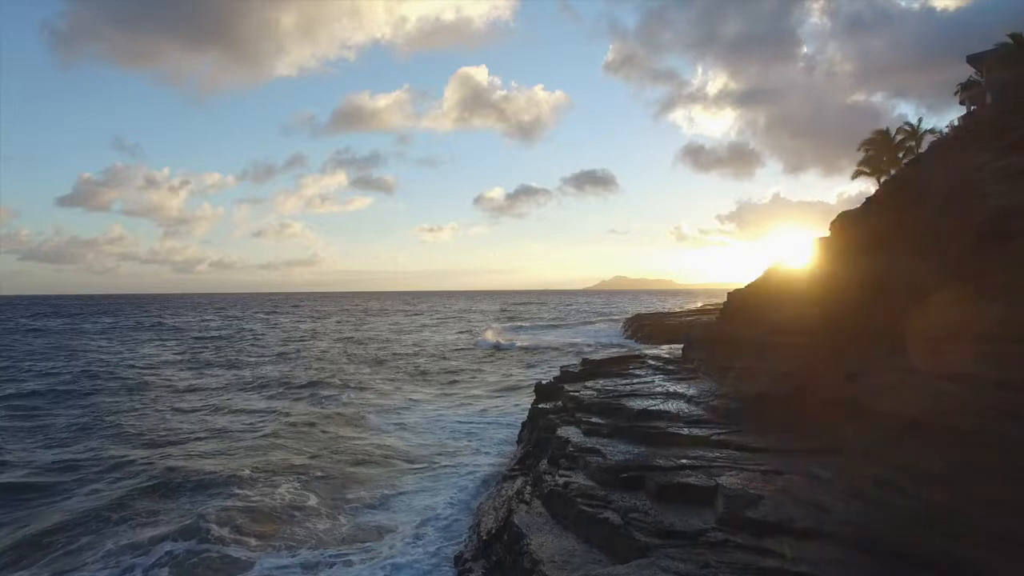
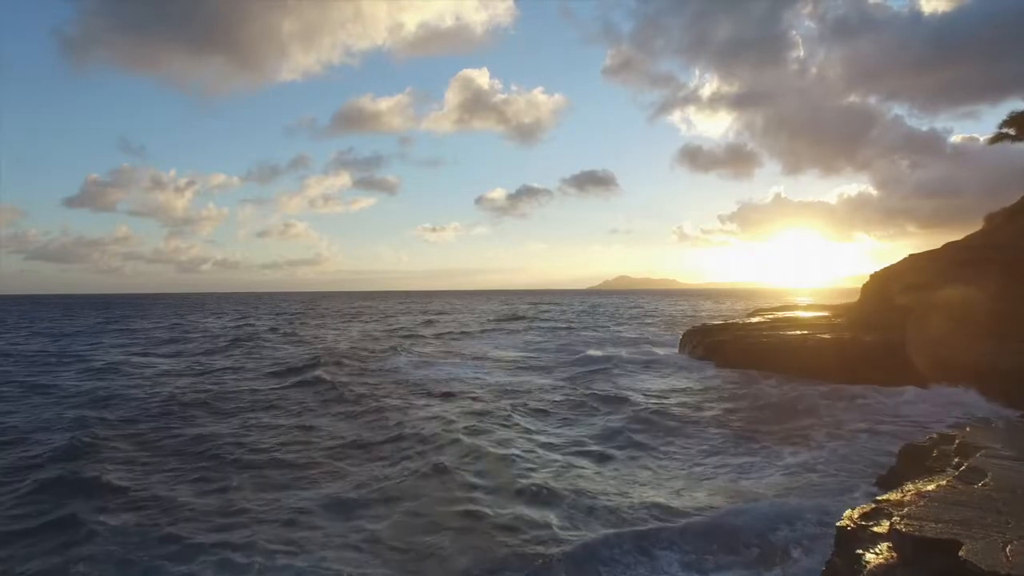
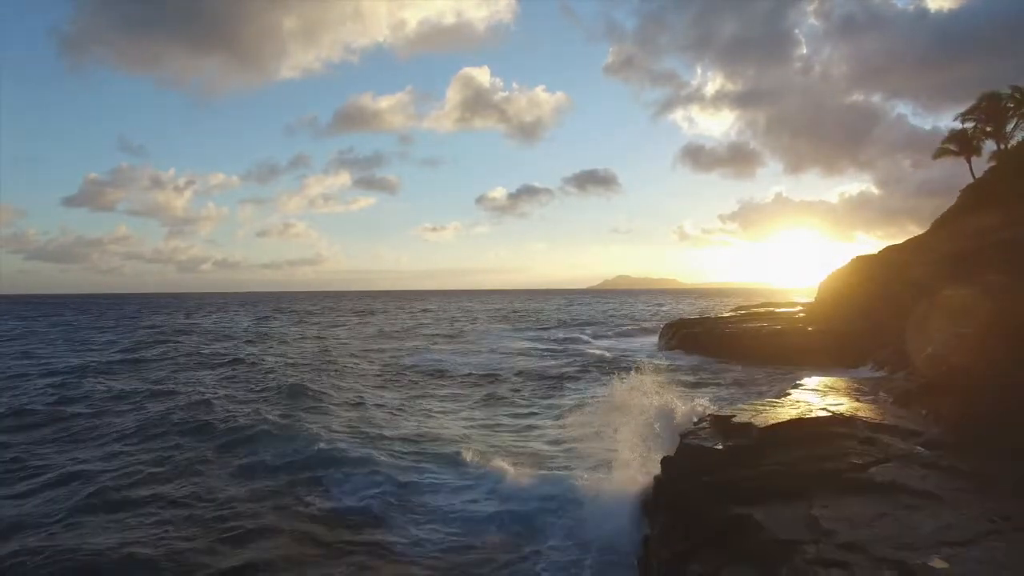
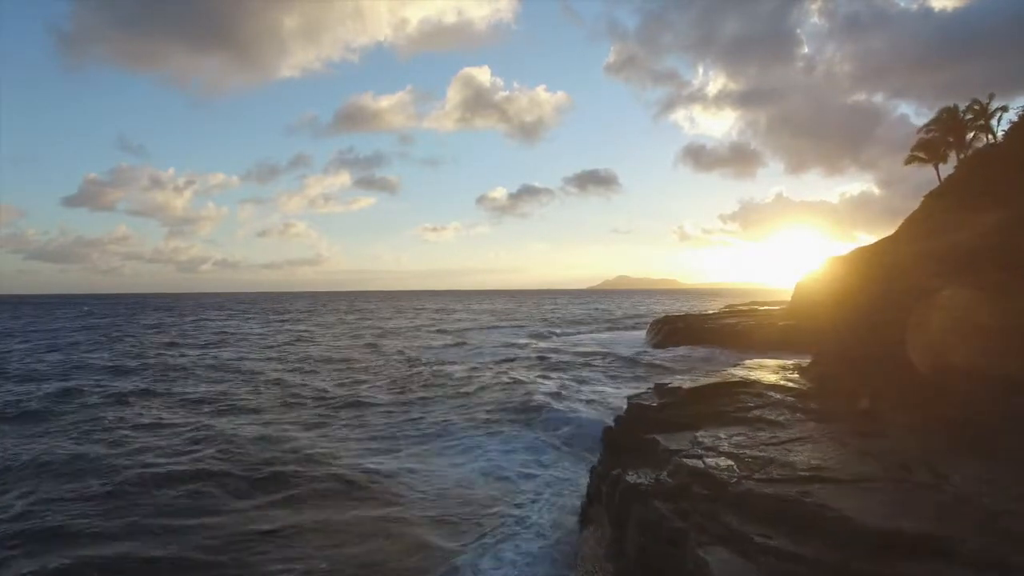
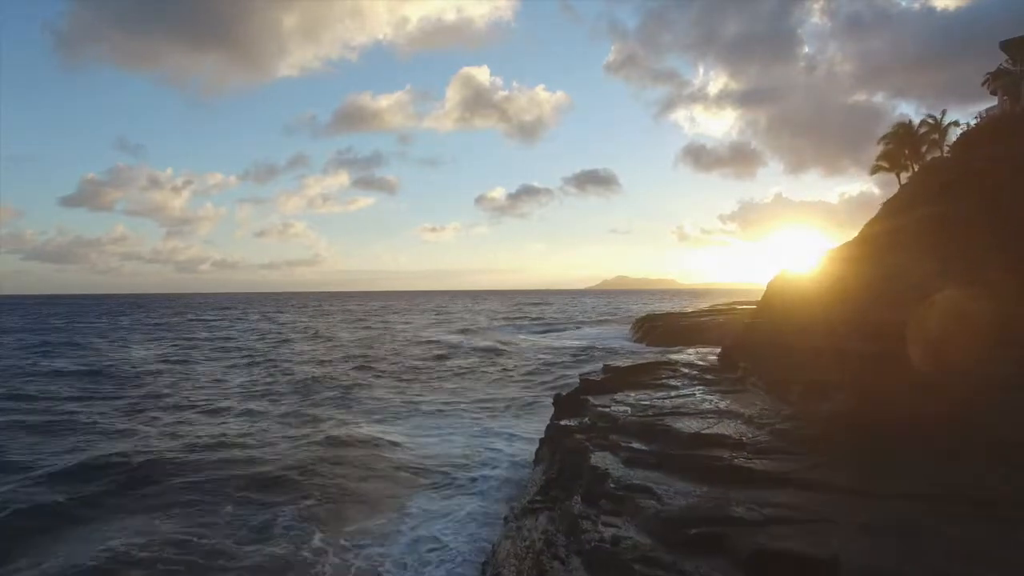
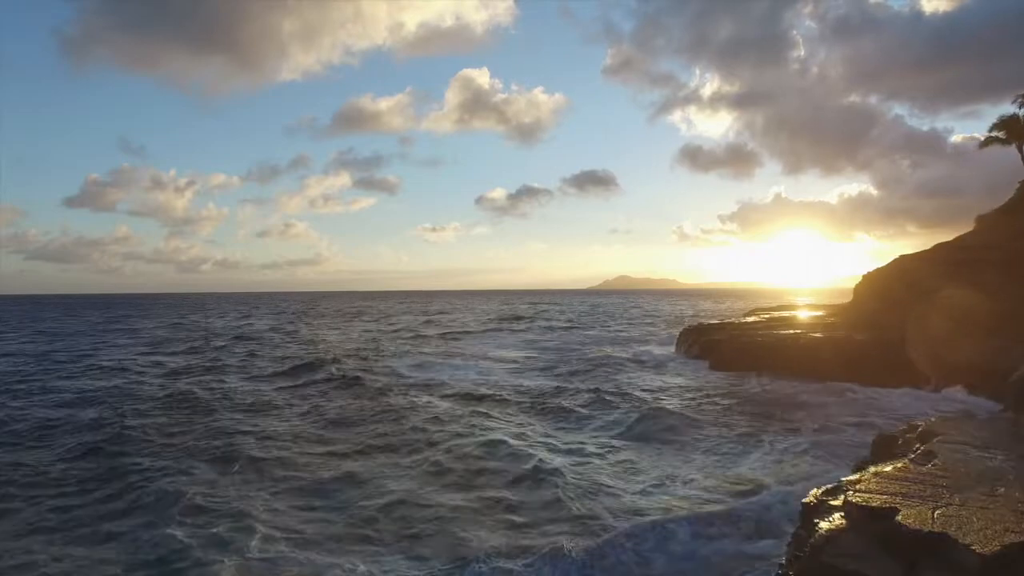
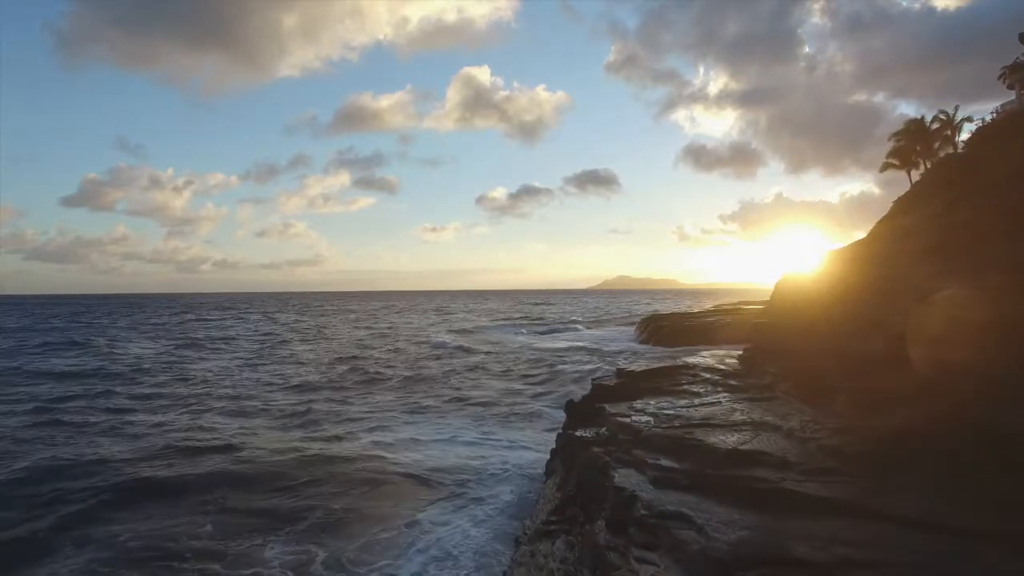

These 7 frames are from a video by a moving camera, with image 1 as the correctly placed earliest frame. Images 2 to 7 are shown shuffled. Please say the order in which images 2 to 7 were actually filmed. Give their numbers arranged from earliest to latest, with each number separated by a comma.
5, 7, 4, 3, 6, 2
